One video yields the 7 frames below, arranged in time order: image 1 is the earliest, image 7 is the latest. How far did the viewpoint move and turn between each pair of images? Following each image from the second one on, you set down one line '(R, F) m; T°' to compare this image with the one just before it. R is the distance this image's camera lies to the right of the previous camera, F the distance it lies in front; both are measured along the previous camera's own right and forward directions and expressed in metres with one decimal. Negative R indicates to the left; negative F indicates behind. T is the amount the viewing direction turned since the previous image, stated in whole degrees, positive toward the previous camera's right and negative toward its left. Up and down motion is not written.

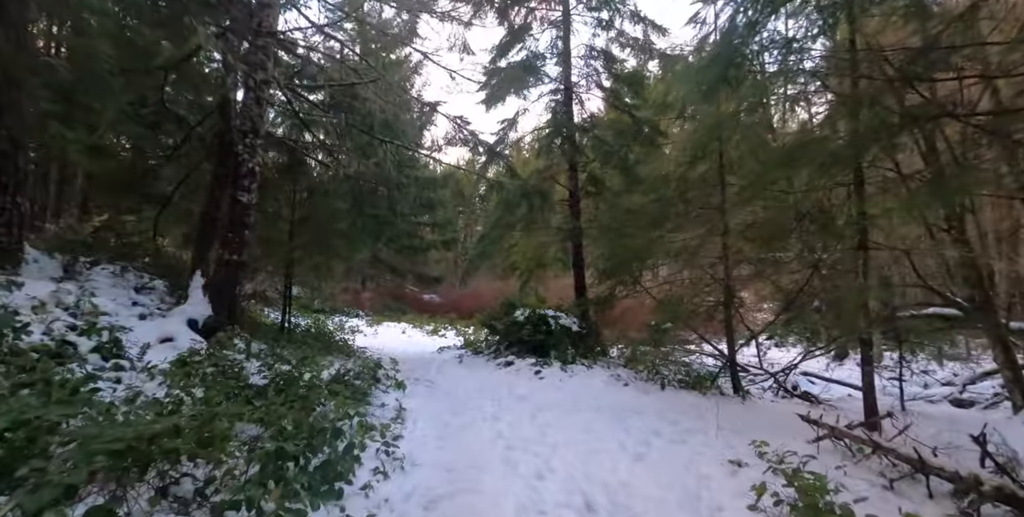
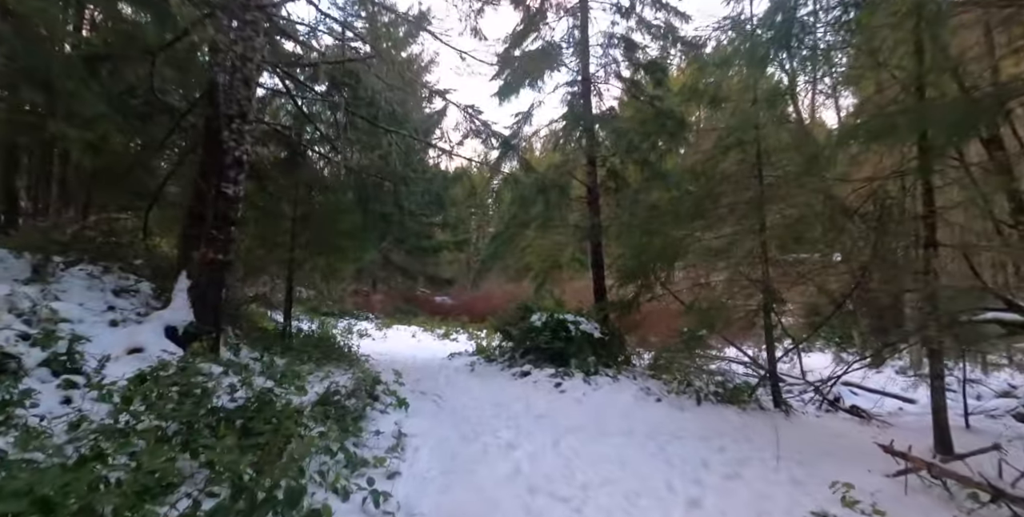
(-0.1, +0.7) m; -1°
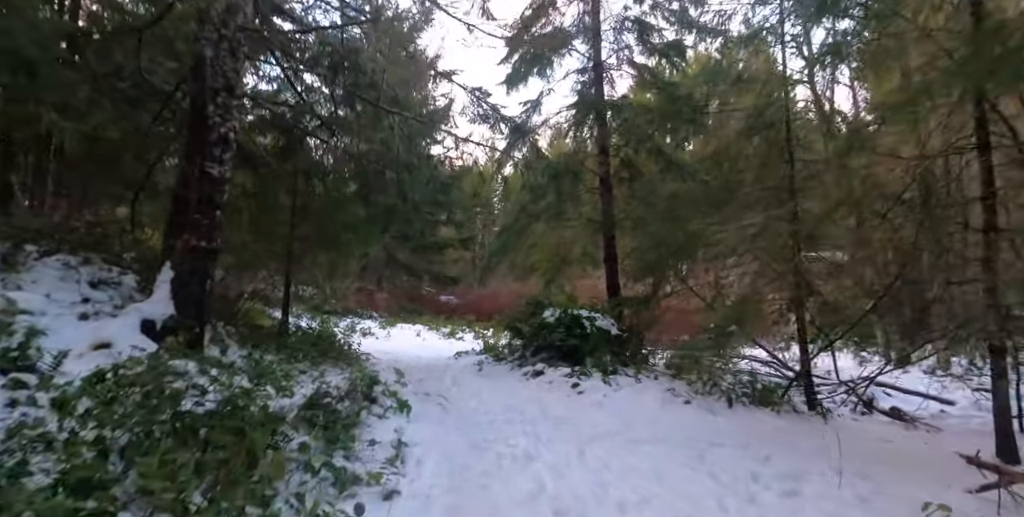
(-0.1, +0.5) m; -1°
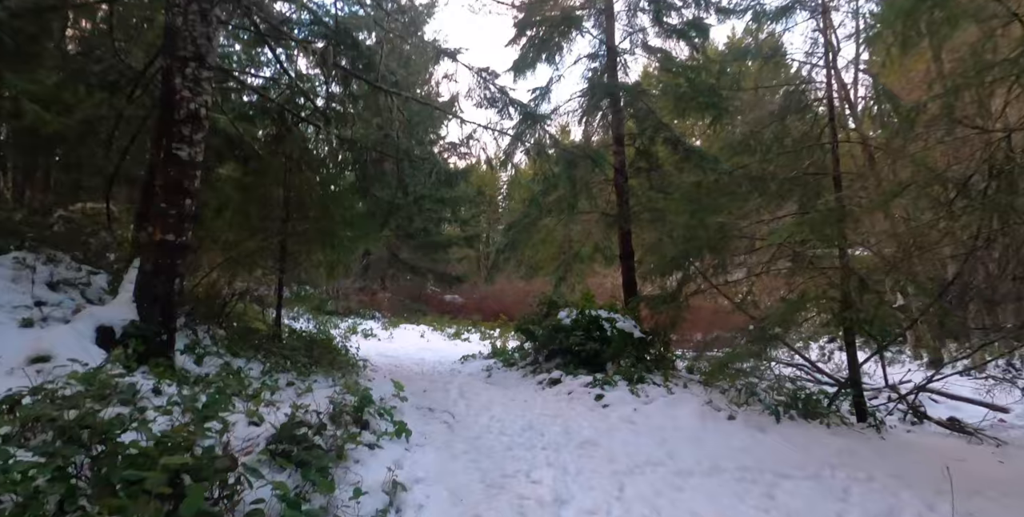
(-0.1, +0.7) m; 0°
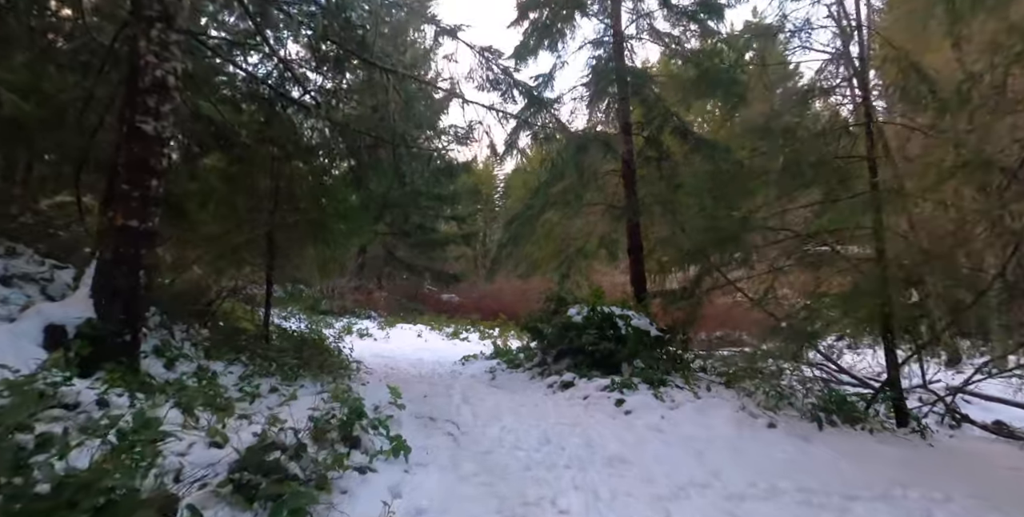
(-0.1, +0.5) m; 0°
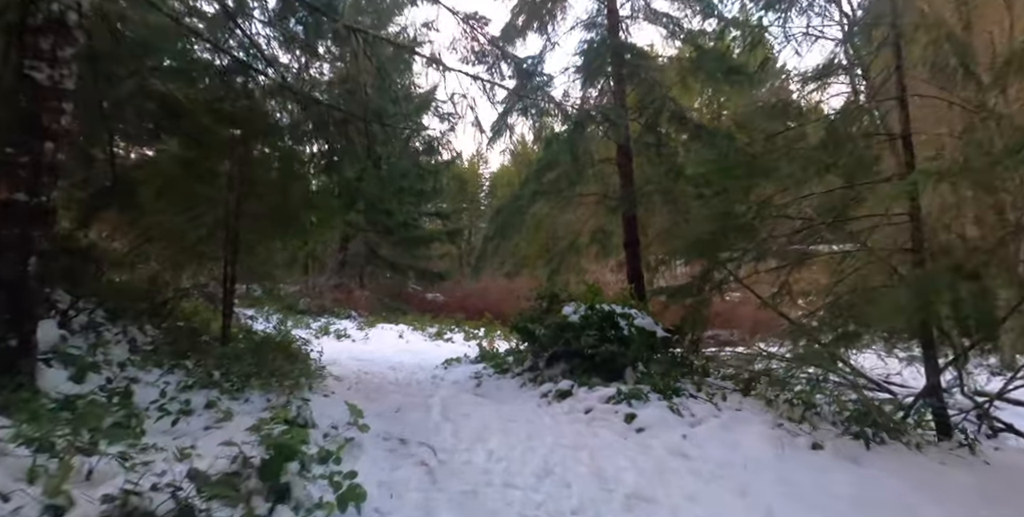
(0.0, +0.7) m; +1°
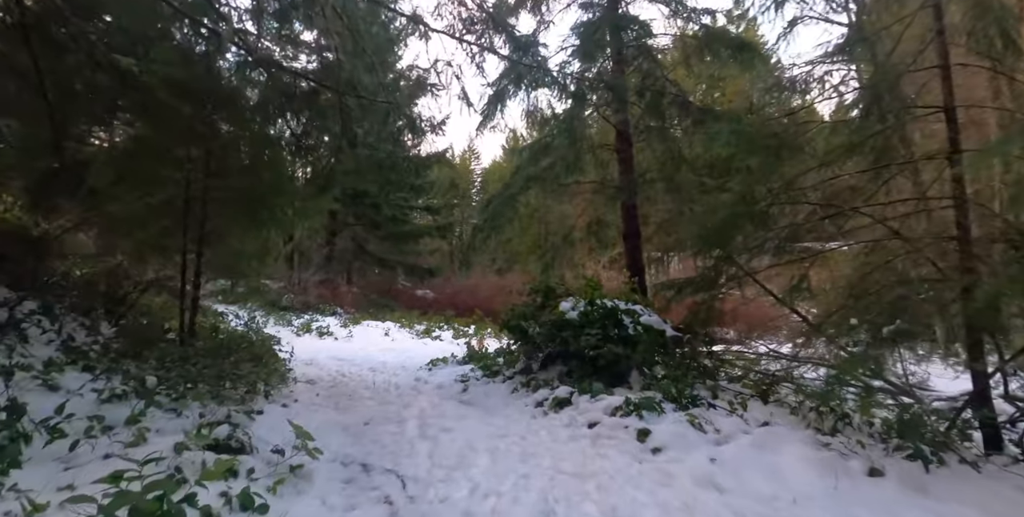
(0.0, +0.6) m; +1°
